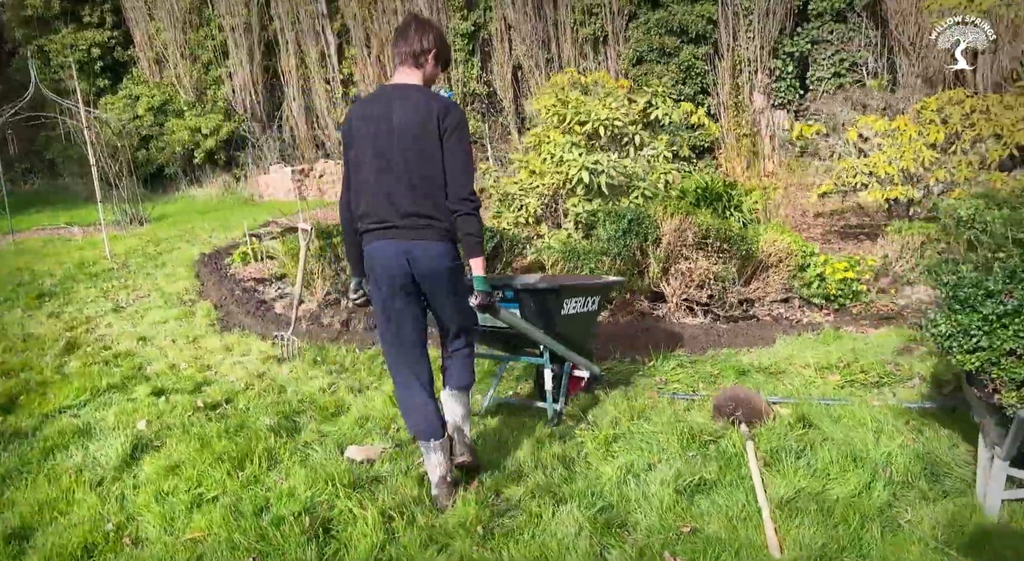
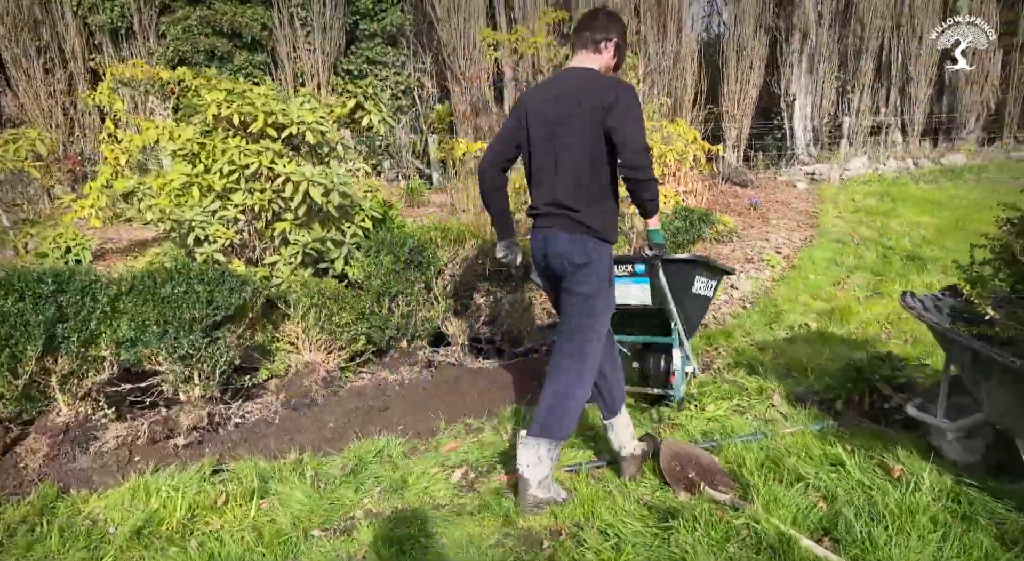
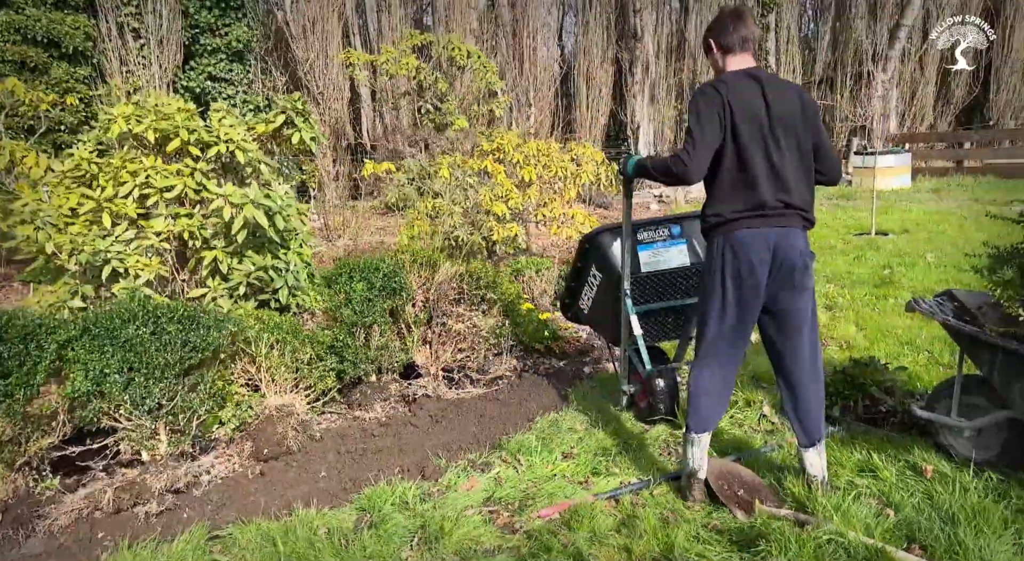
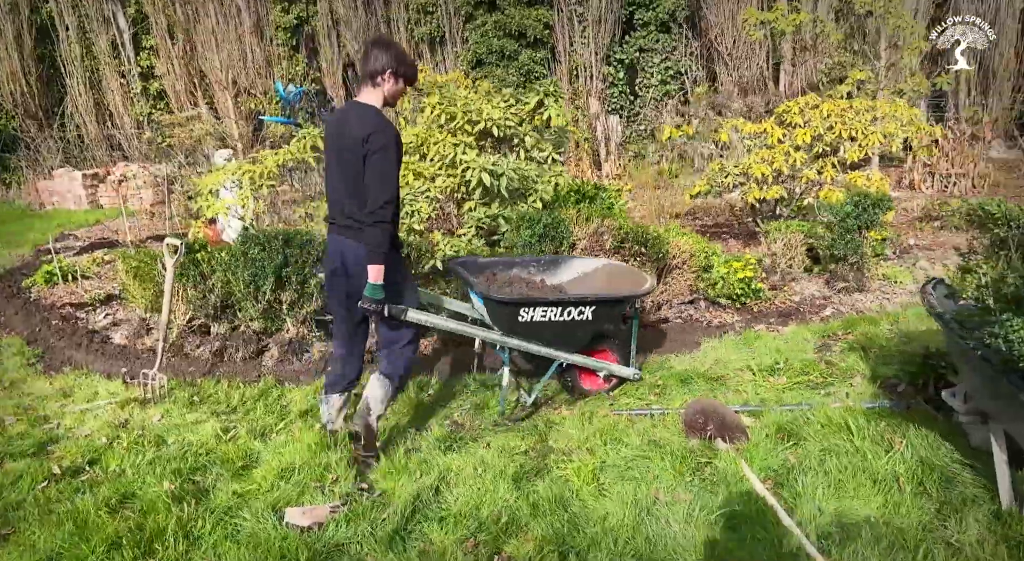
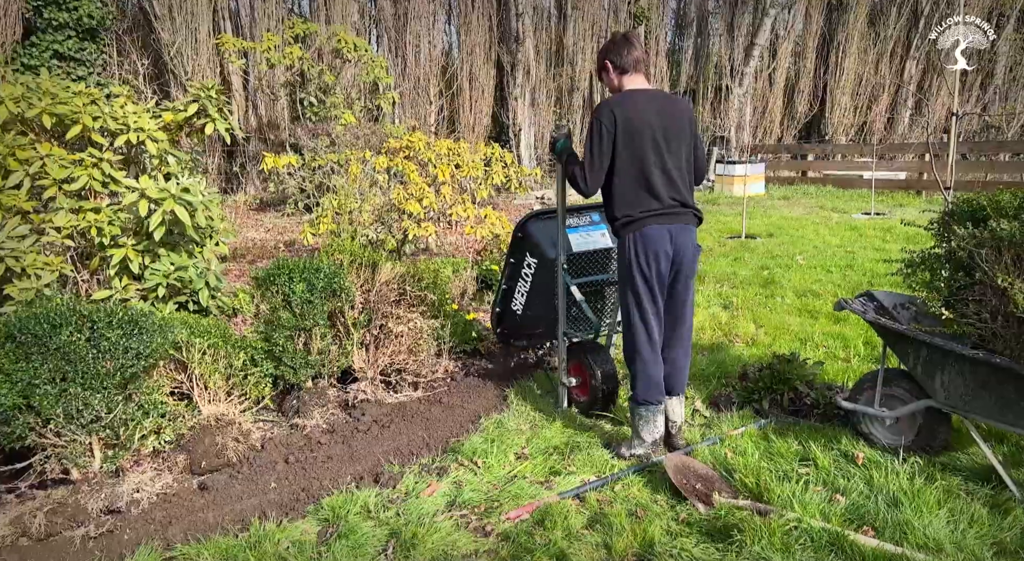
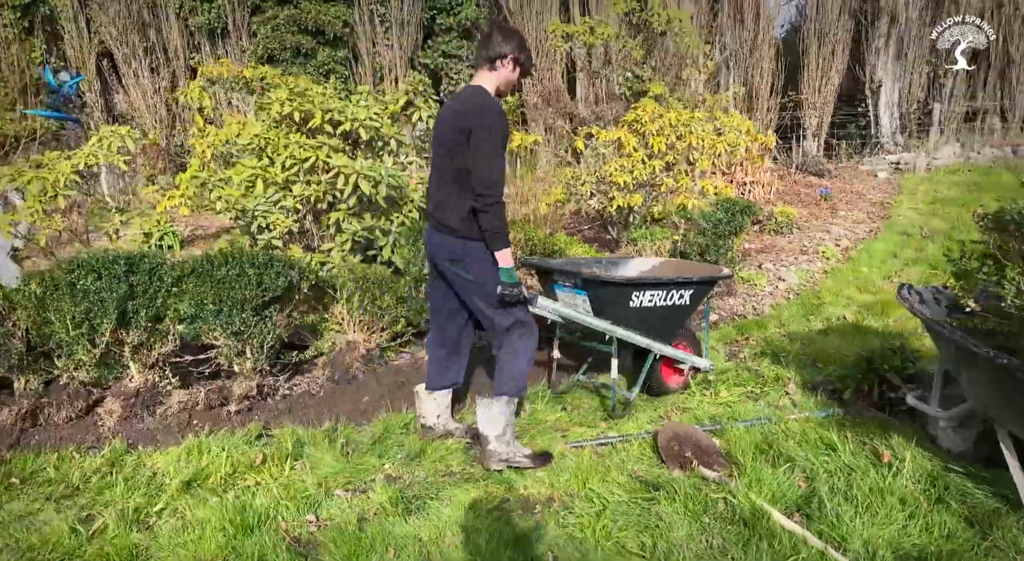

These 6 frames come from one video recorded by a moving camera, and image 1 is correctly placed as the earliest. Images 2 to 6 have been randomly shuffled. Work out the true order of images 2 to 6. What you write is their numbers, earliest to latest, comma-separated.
4, 6, 2, 3, 5
